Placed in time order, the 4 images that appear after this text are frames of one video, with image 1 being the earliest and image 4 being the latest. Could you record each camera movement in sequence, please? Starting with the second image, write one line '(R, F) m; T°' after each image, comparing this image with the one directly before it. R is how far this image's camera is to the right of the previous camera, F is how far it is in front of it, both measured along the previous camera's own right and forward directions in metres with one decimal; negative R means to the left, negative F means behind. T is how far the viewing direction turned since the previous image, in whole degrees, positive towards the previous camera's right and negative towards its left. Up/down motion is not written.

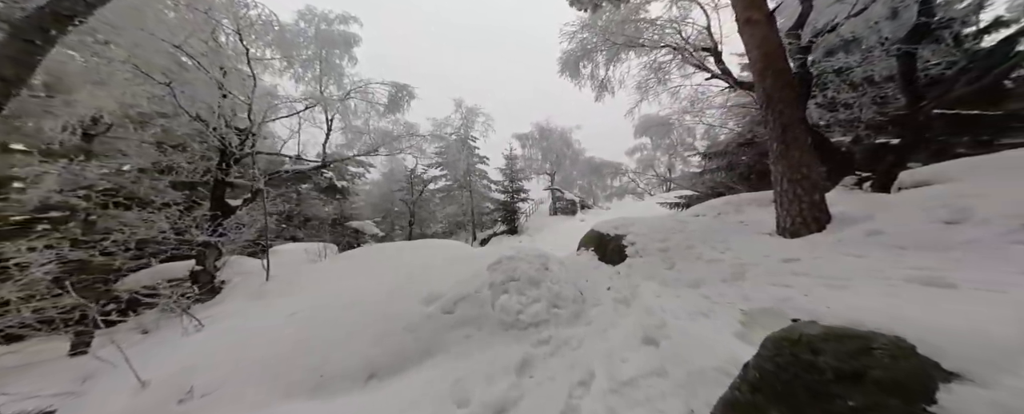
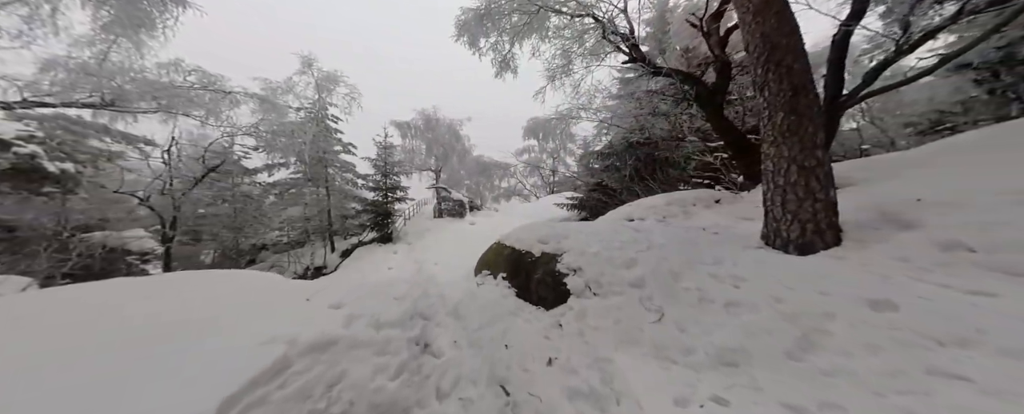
(+0.2, +2.1) m; +21°
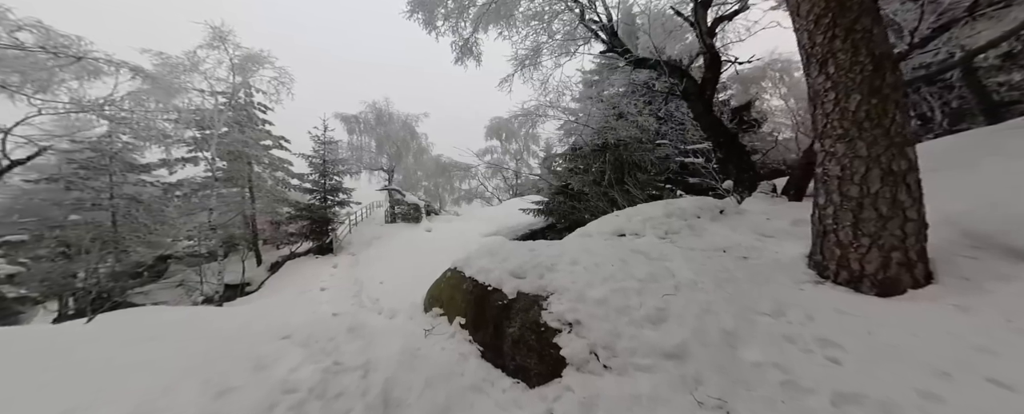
(0.0, +0.9) m; +7°
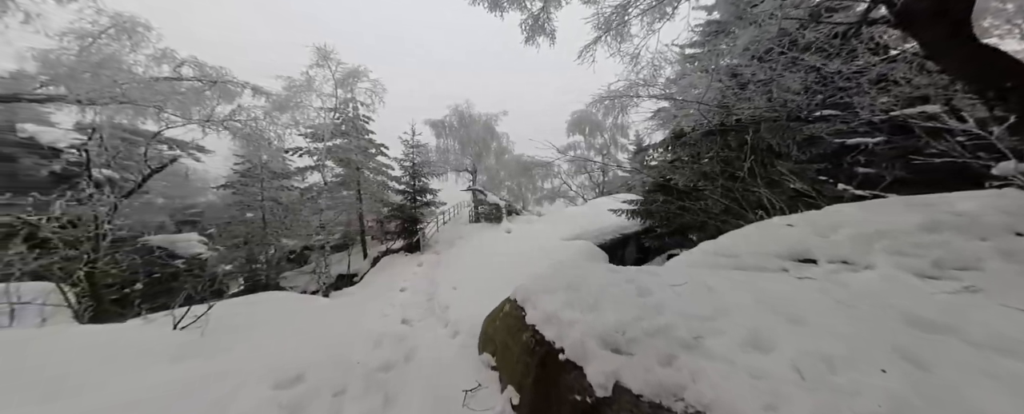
(0.0, +1.0) m; -15°
